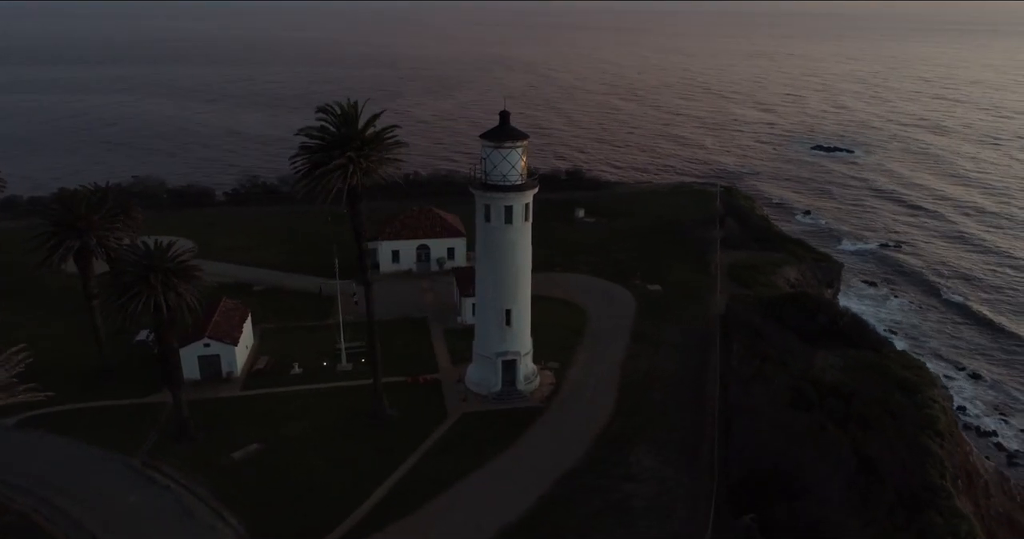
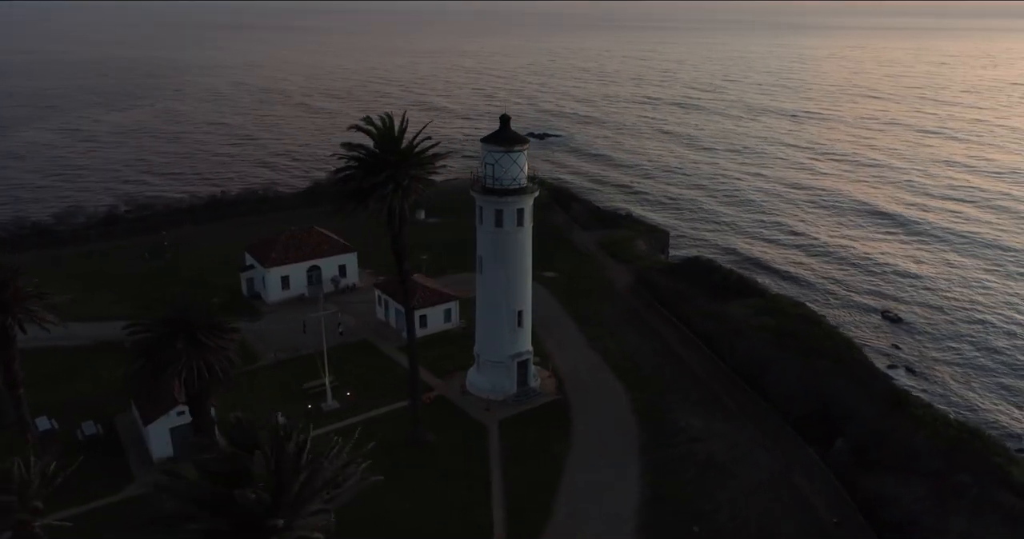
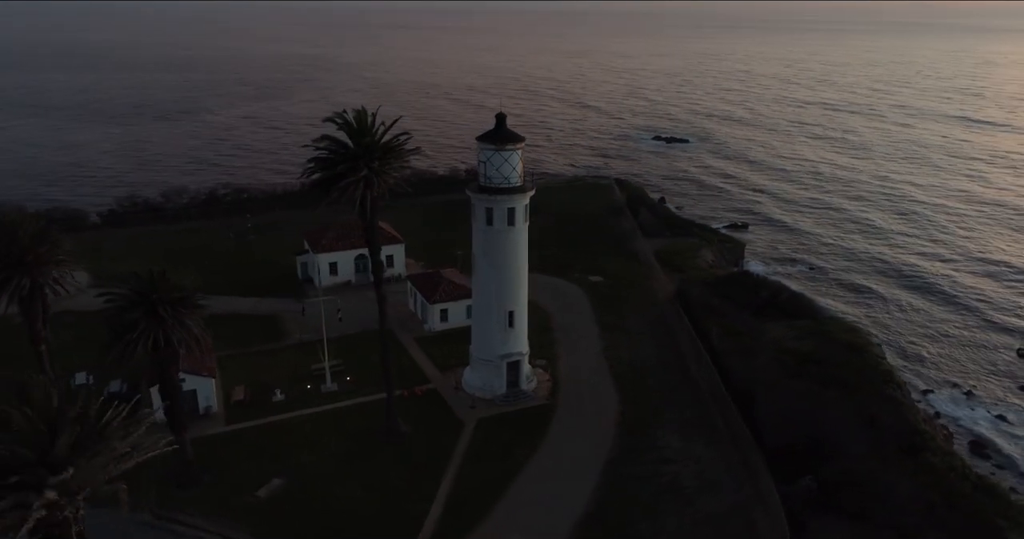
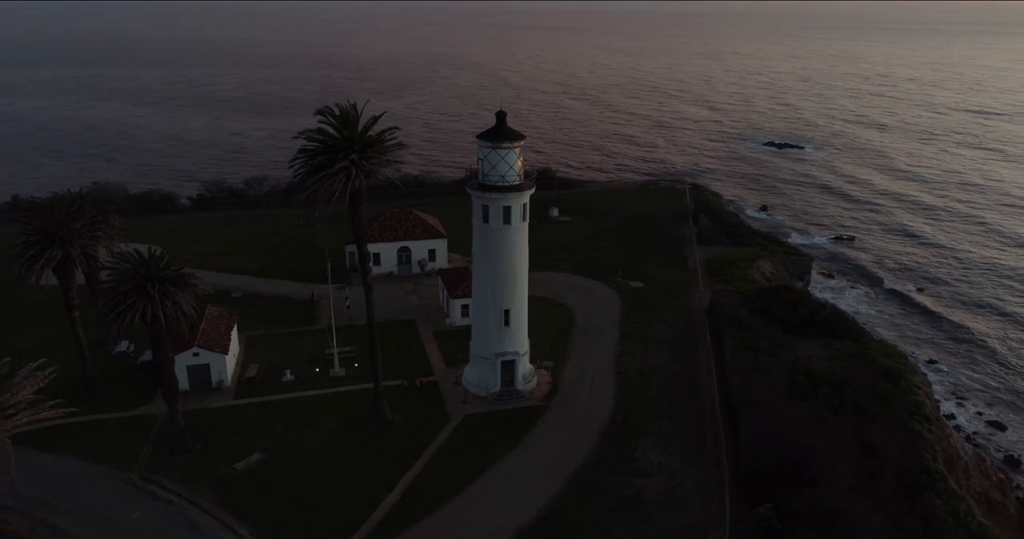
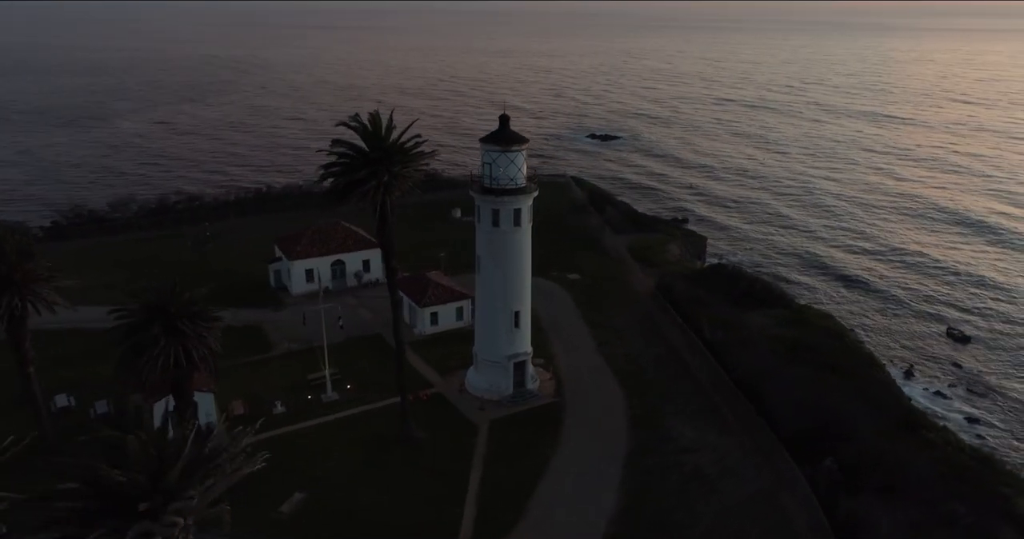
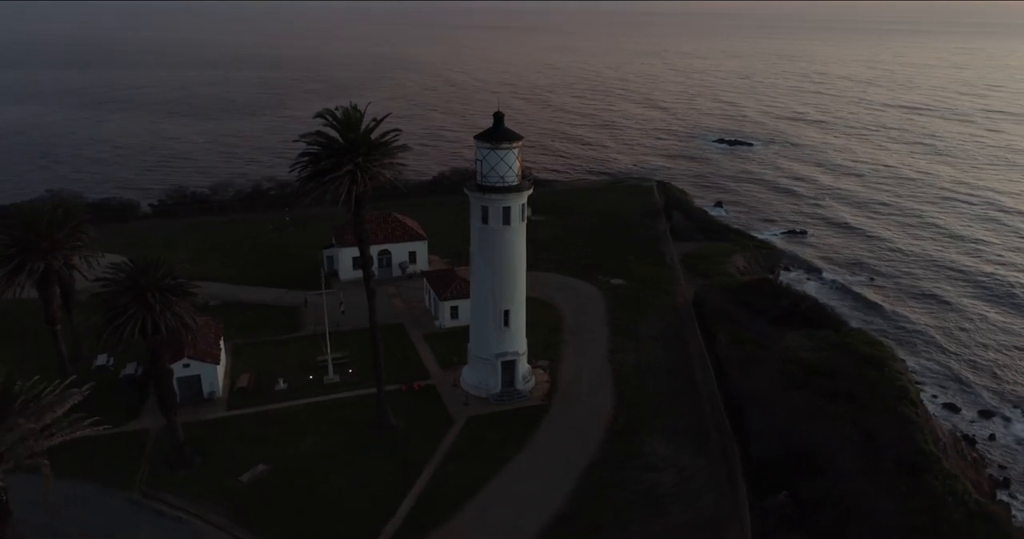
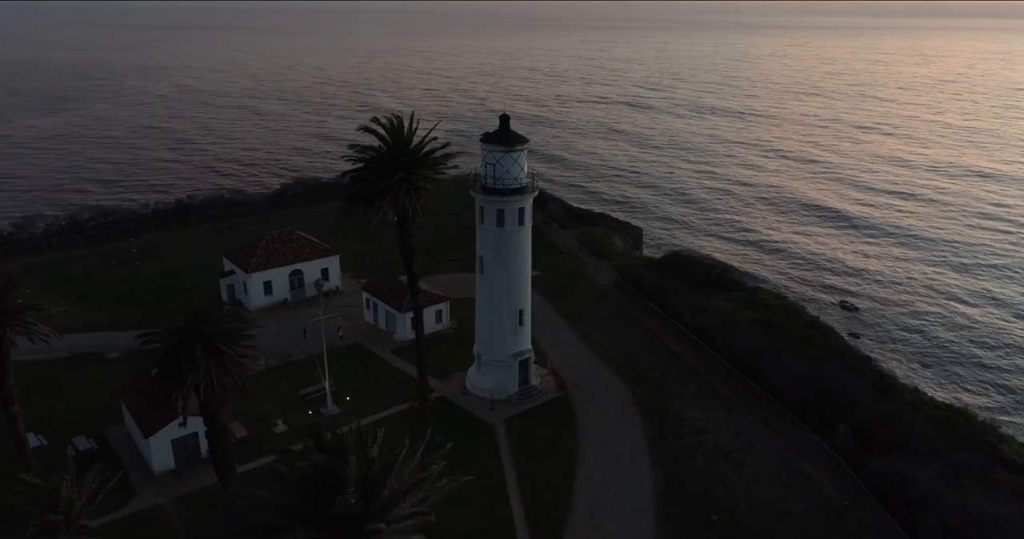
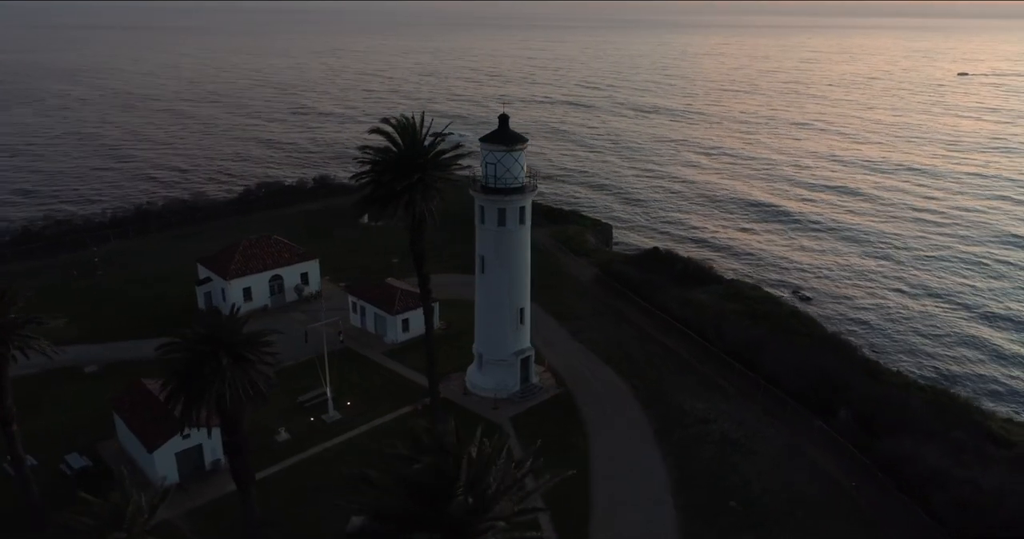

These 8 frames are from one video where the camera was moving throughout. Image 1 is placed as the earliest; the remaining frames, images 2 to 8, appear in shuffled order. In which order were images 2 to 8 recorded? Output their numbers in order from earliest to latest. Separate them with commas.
4, 6, 3, 5, 2, 7, 8
